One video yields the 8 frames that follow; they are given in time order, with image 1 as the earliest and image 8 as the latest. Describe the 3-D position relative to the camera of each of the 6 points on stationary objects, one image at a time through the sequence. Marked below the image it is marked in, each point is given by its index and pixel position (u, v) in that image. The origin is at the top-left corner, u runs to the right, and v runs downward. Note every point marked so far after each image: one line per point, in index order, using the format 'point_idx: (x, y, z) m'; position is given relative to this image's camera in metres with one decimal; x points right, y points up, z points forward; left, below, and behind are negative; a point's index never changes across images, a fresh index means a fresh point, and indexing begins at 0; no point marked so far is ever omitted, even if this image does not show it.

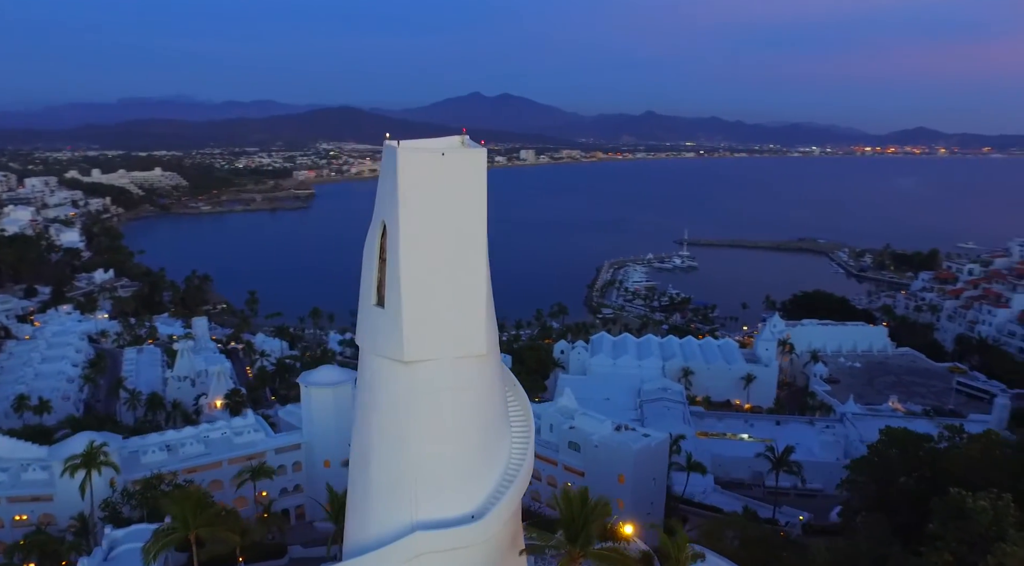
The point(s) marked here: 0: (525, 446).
0: (+0.1, -2.8, +12.7) m
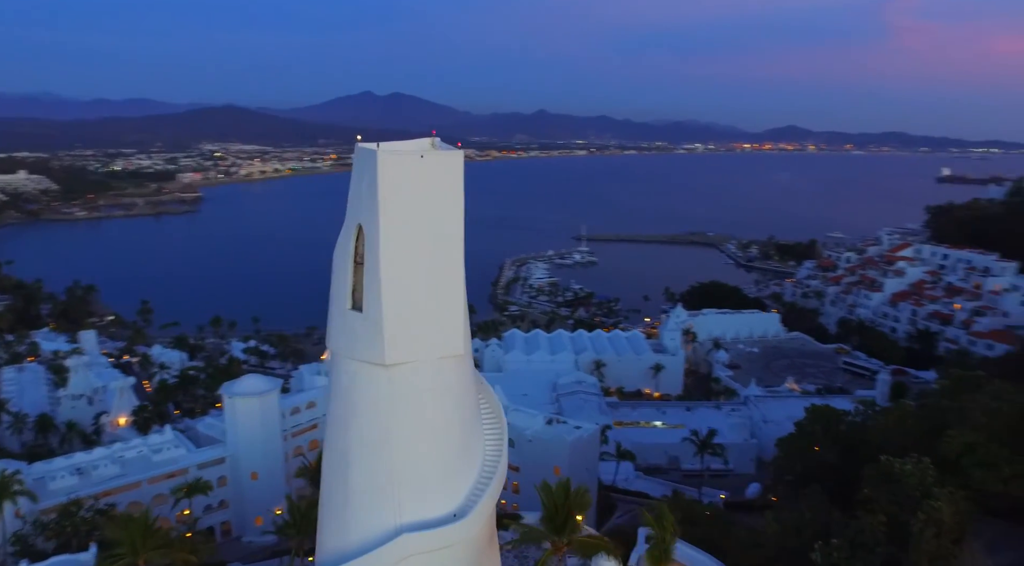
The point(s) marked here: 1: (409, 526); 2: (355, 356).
0: (-0.3, -2.8, +13.0) m
1: (-1.7, -4.0, +12.0) m
2: (-2.5, -1.2, +11.7) m
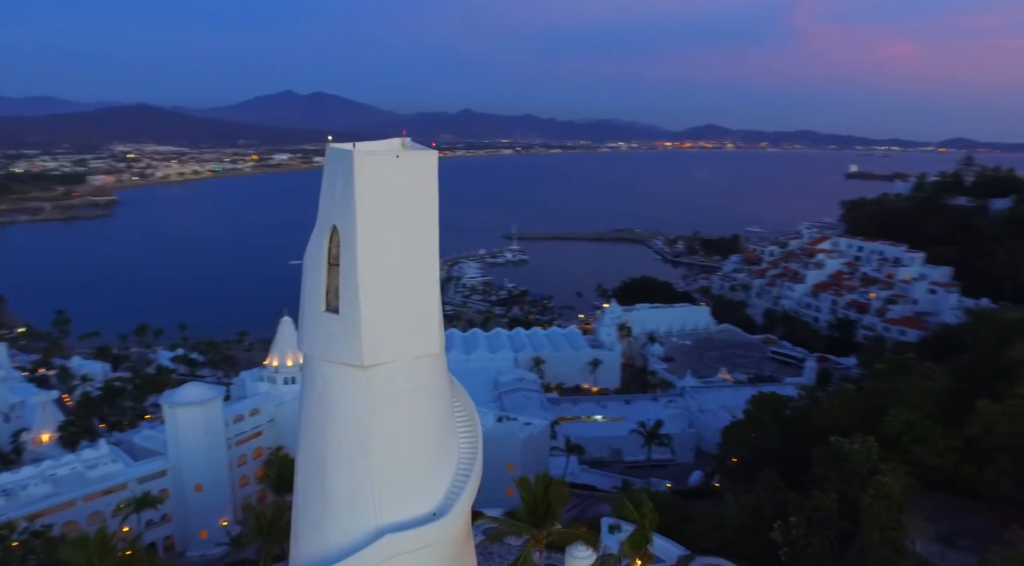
0: (-0.7, -2.8, +13.1) m
1: (-2.0, -4.0, +12.0) m
2: (-2.9, -1.2, +11.6) m
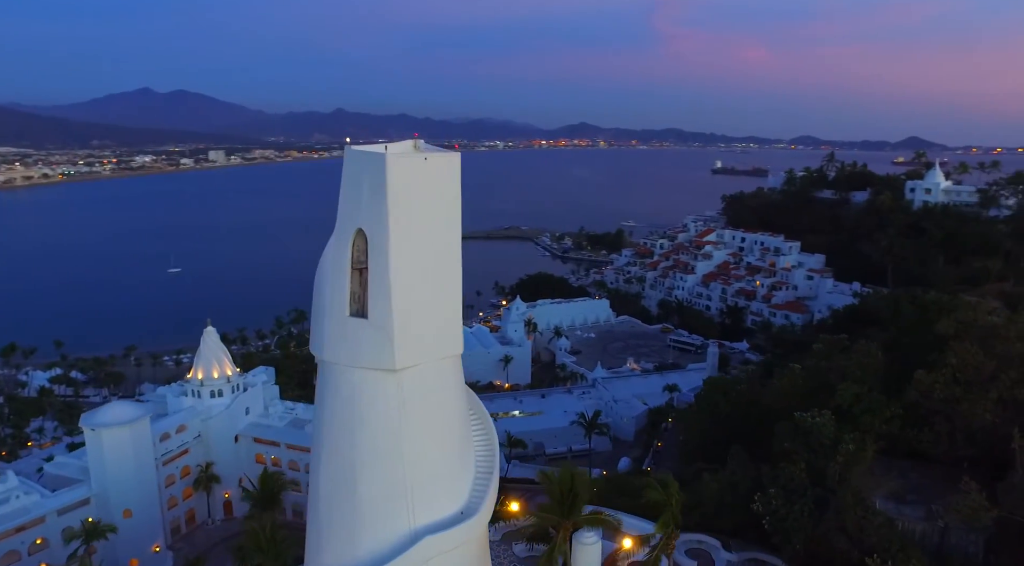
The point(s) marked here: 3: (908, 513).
0: (-0.5, -2.8, +13.3) m
1: (-1.5, -4.0, +12.0) m
2: (-2.4, -1.3, +11.5) m
3: (+8.6, -4.9, +15.9) m
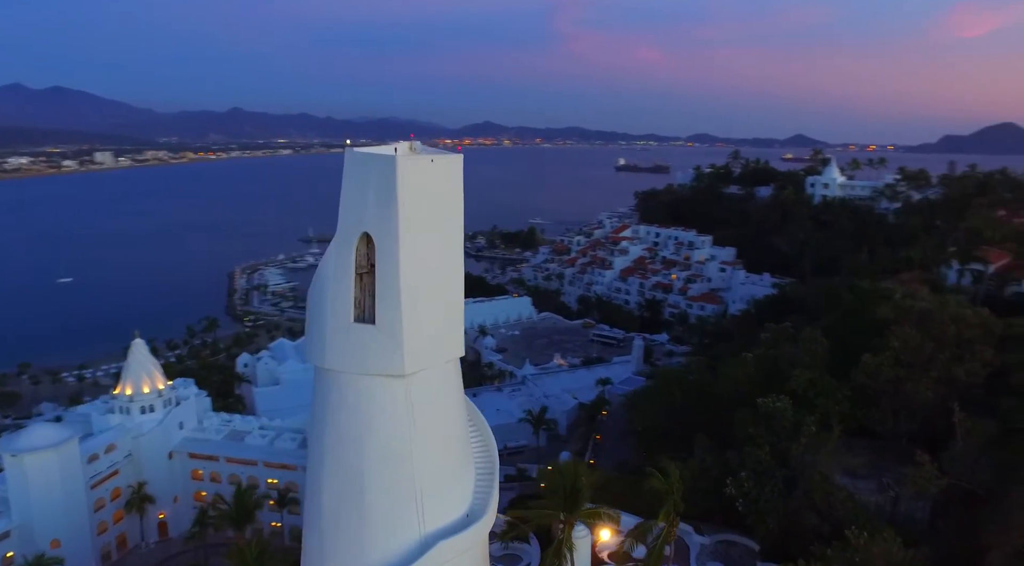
0: (-0.5, -2.8, +13.3) m
1: (-1.3, -4.1, +11.9) m
2: (-2.2, -1.3, +11.3) m
3: (+8.1, -4.7, +17.0) m
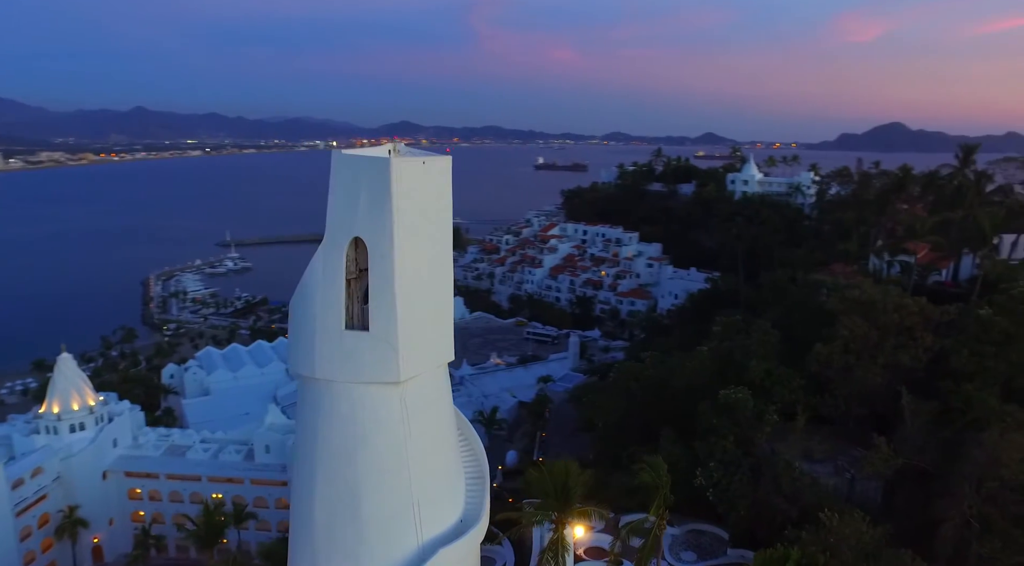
0: (-0.8, -2.8, +13.2) m
1: (-1.4, -4.1, +11.7) m
2: (-2.3, -1.4, +11.0) m
3: (+7.5, -4.5, +17.8) m
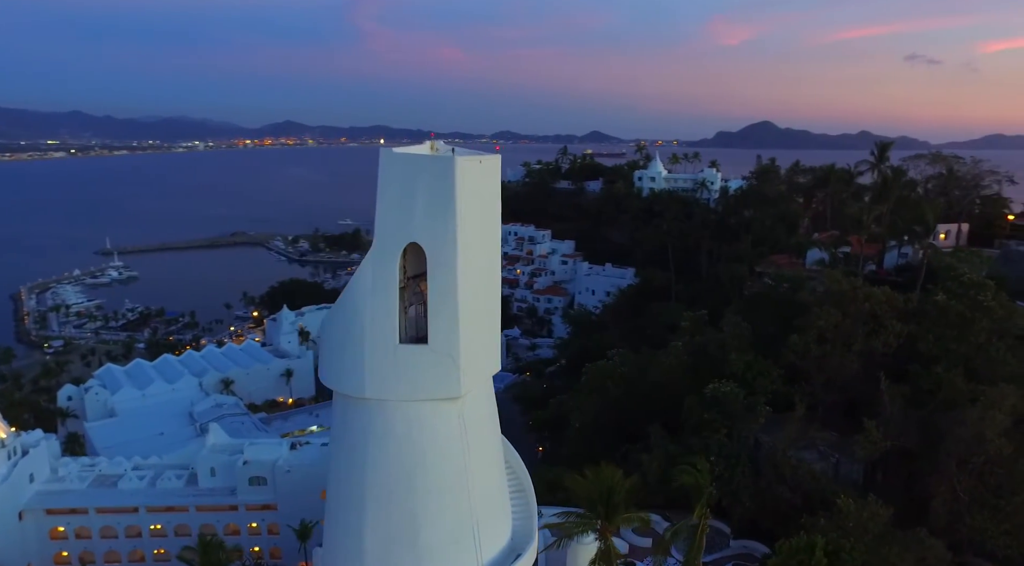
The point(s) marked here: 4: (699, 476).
0: (-0.1, -2.9, +12.5) m
1: (-0.4, -4.2, +11.0) m
2: (-1.3, -1.5, +10.1) m
3: (+7.4, -4.3, +18.4) m
4: (+3.2, -3.3, +12.7) m
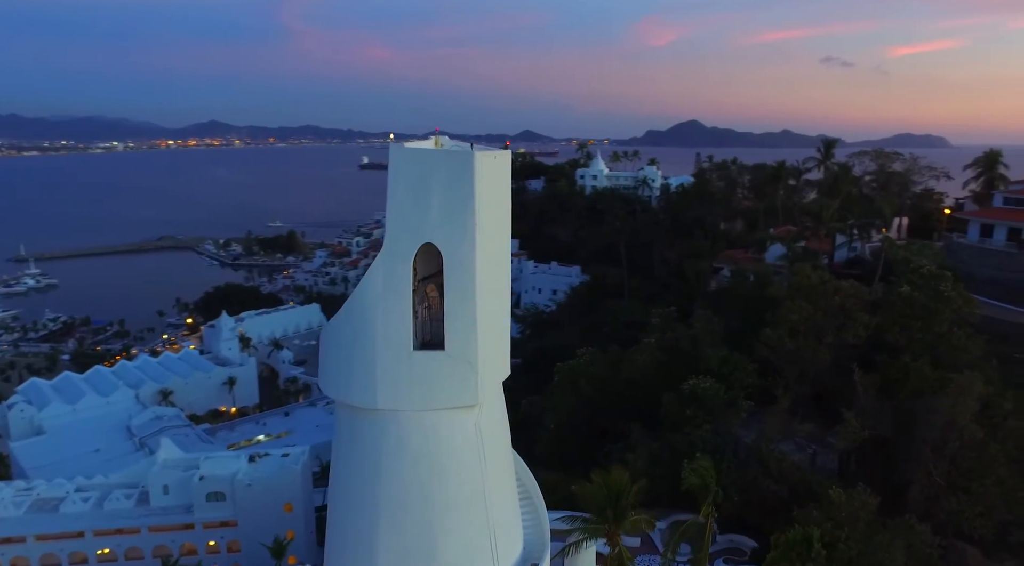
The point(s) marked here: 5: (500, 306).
0: (0.0, -2.9, +12.1) m
1: (-0.2, -4.2, +10.5) m
2: (-1.0, -1.6, +9.6) m
3: (+7.0, -4.2, +18.6) m
4: (+3.3, -3.3, +12.5) m
5: (-0.2, -0.3, +10.2) m
